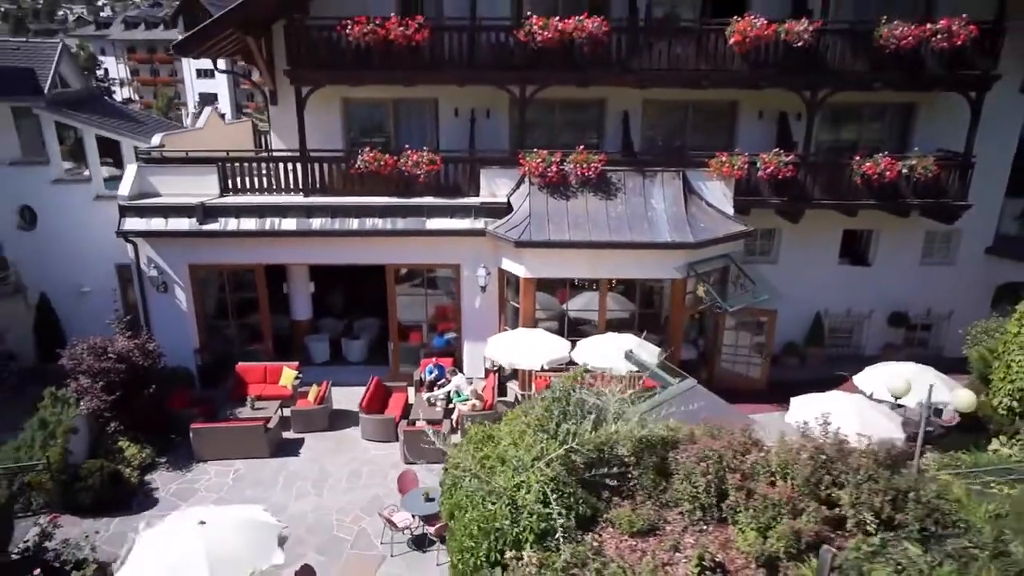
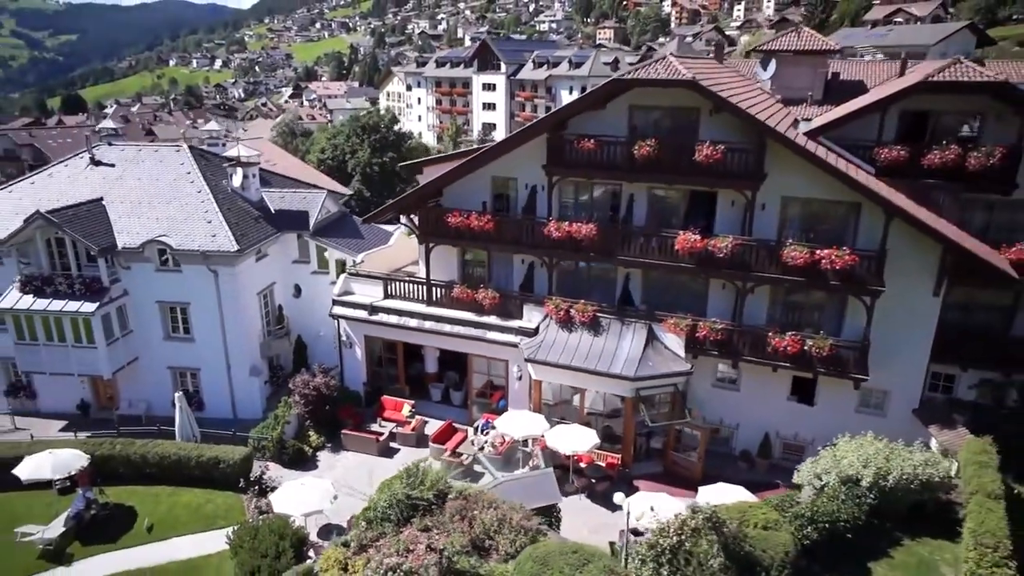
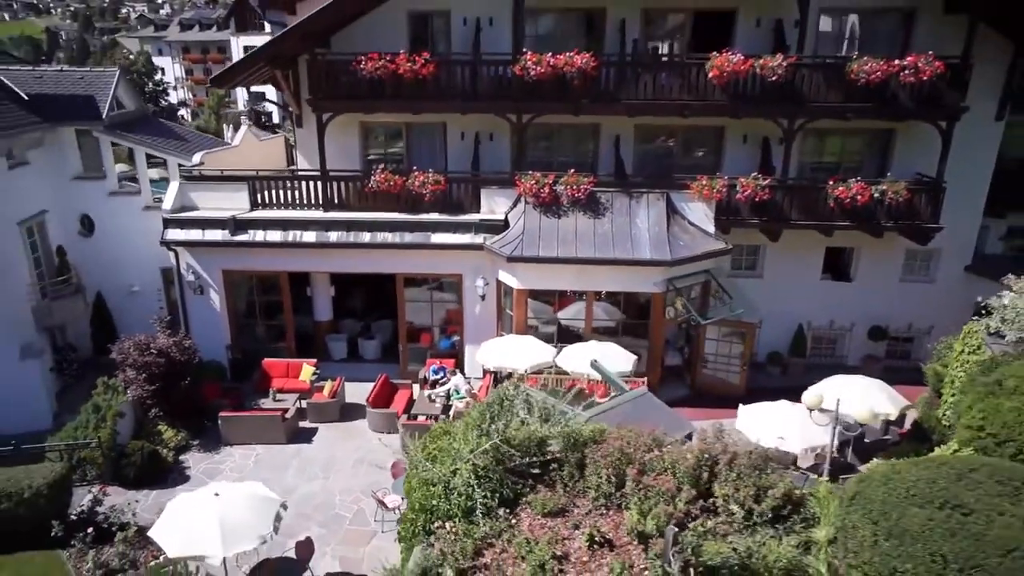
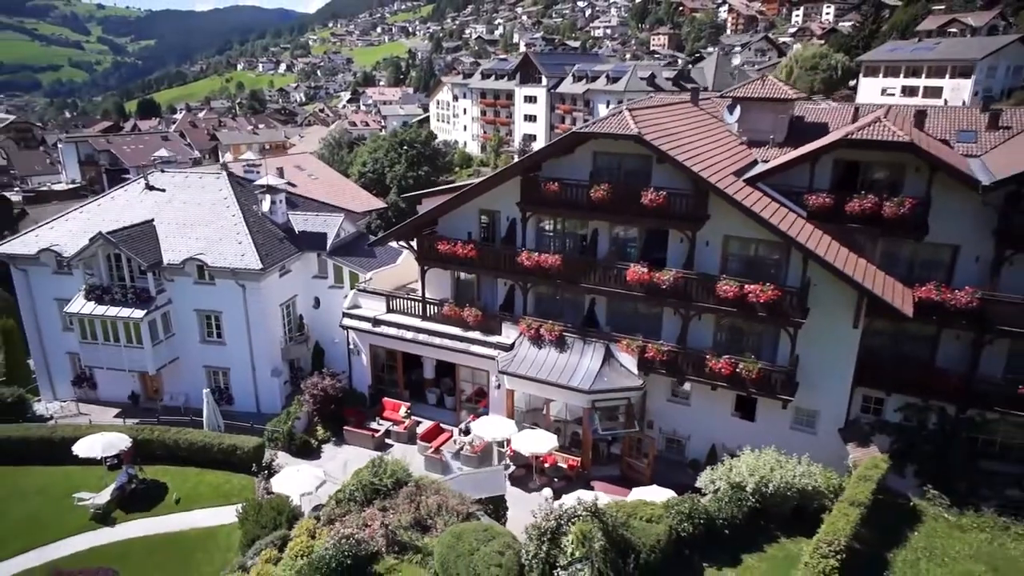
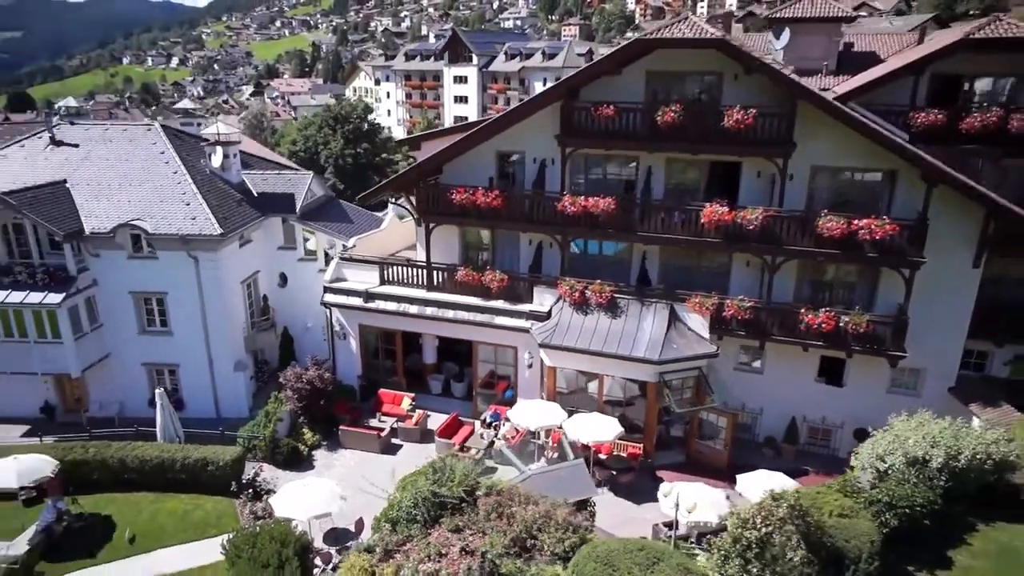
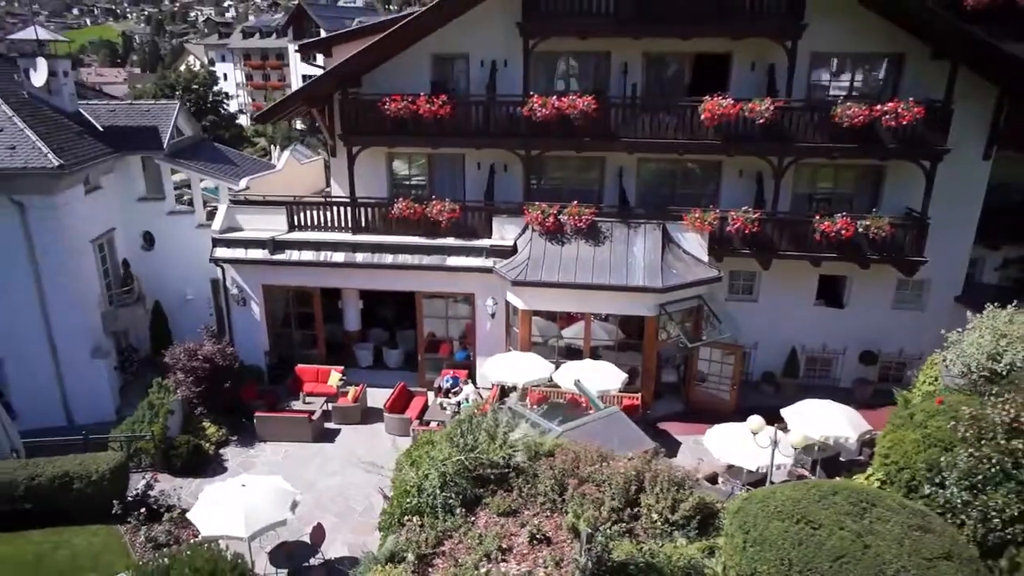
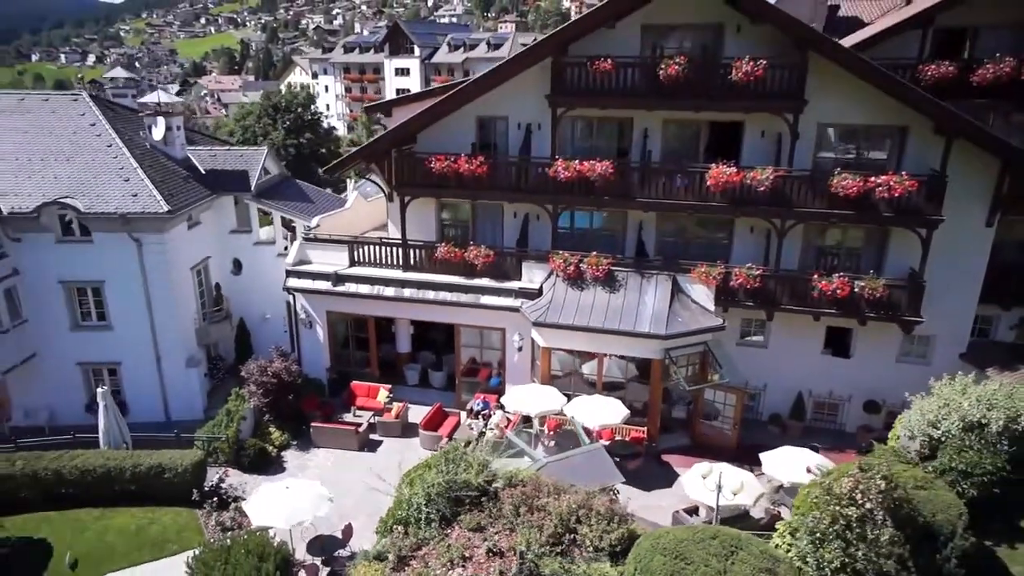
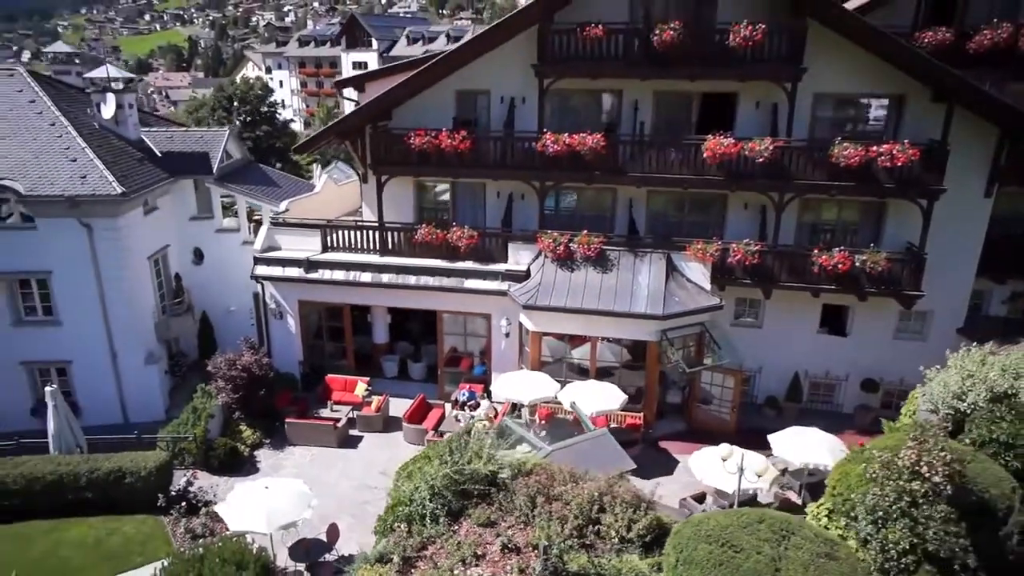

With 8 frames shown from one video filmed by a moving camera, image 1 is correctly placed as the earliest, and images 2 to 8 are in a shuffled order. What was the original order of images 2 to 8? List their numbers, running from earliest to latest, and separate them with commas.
3, 6, 8, 7, 5, 2, 4
